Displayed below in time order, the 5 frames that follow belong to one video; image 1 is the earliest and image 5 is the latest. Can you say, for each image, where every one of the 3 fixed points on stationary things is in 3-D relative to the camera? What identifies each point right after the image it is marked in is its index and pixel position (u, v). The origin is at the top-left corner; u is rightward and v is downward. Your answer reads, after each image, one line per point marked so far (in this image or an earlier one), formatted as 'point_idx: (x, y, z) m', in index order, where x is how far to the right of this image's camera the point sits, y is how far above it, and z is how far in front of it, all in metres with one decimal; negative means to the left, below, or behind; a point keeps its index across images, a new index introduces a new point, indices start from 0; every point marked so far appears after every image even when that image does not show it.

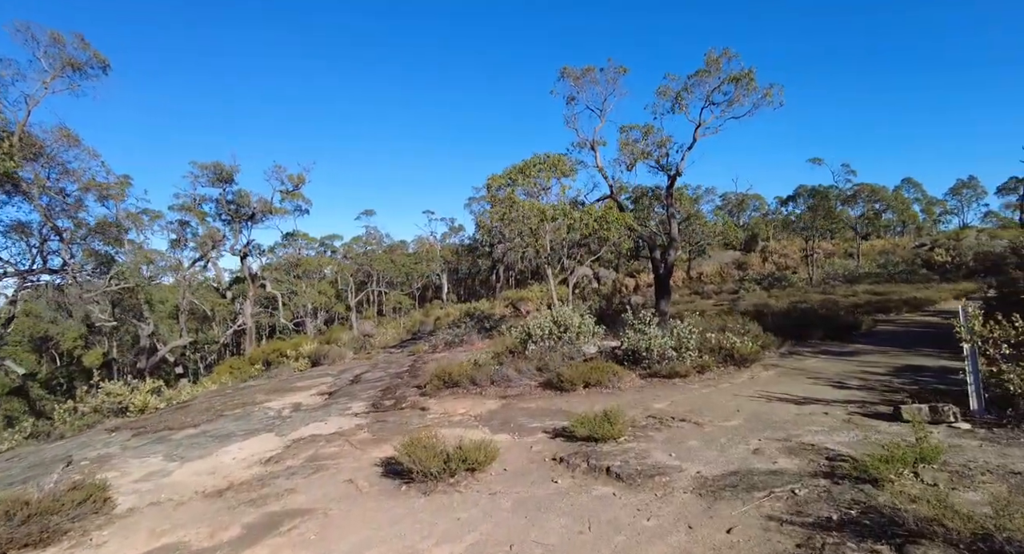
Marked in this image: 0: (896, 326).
0: (+10.3, -1.3, +14.8) m
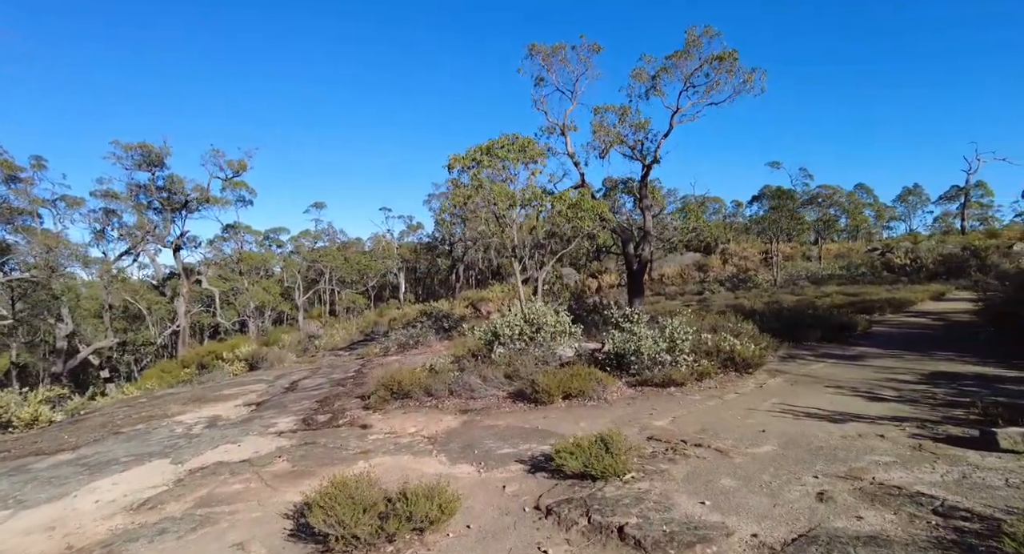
0: (+9.4, -1.3, +13.8) m
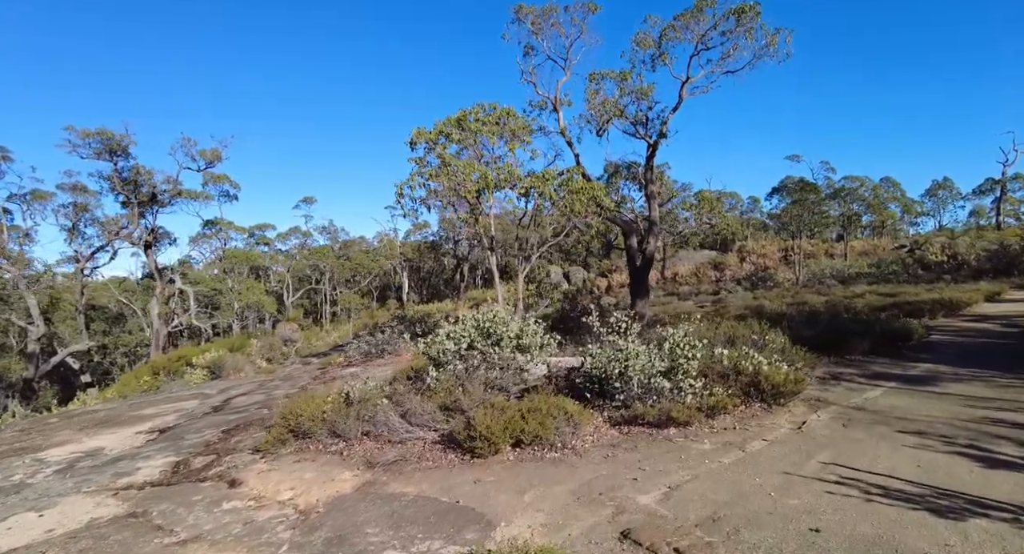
0: (+8.8, -1.2, +11.2) m
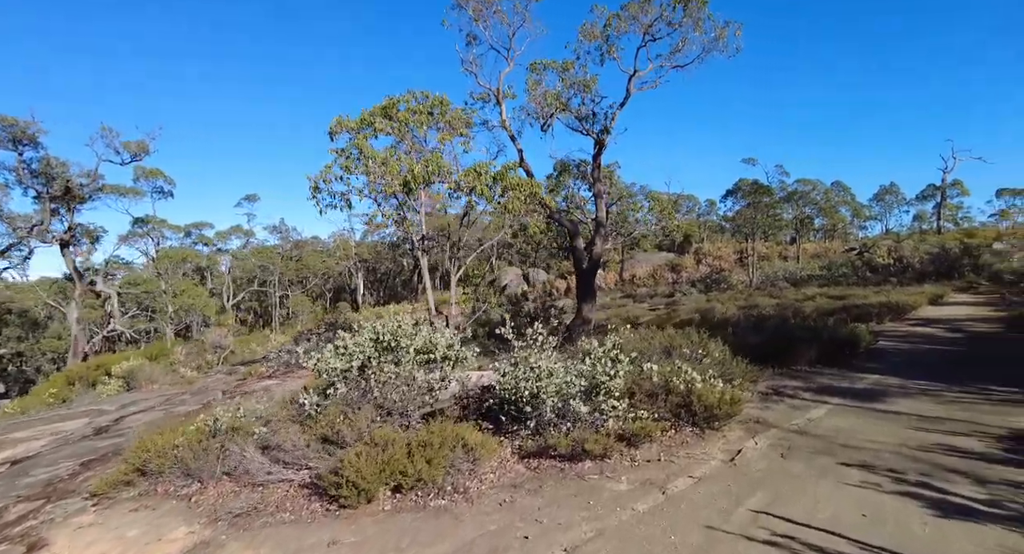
0: (+7.5, -1.3, +10.7) m
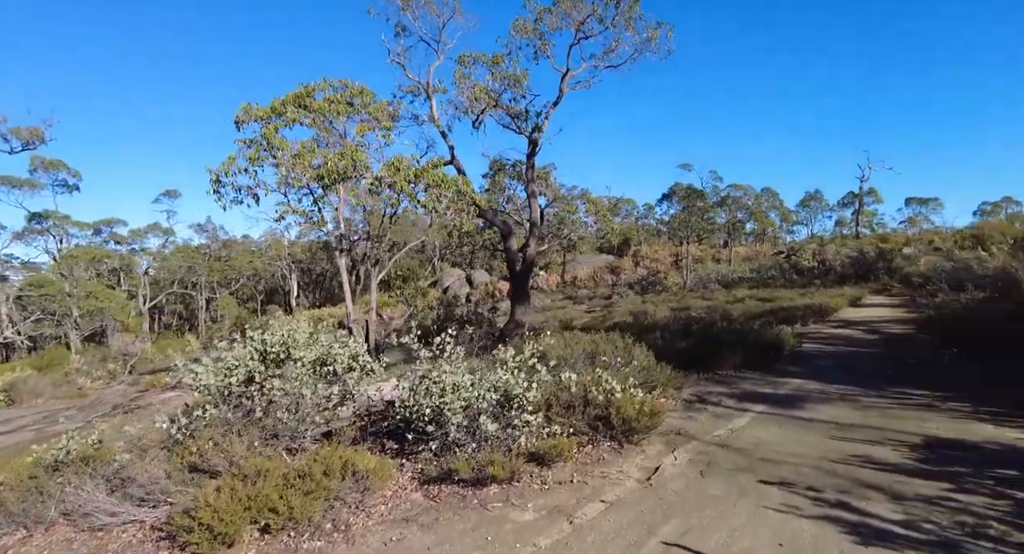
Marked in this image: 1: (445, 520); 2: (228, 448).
0: (+6.0, -1.3, +10.9) m
1: (-0.5, -1.8, +4.0) m
2: (-2.4, -1.4, +4.6) m
